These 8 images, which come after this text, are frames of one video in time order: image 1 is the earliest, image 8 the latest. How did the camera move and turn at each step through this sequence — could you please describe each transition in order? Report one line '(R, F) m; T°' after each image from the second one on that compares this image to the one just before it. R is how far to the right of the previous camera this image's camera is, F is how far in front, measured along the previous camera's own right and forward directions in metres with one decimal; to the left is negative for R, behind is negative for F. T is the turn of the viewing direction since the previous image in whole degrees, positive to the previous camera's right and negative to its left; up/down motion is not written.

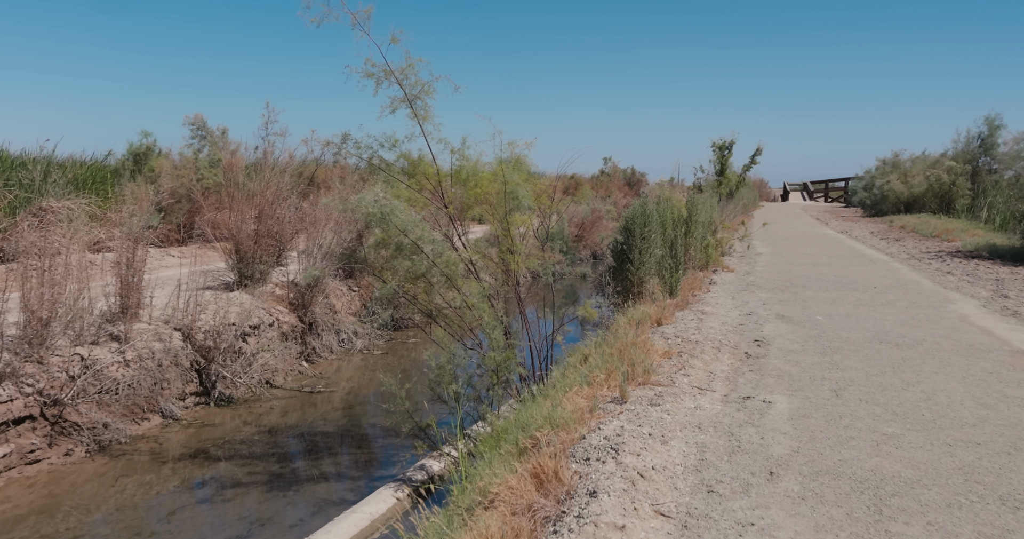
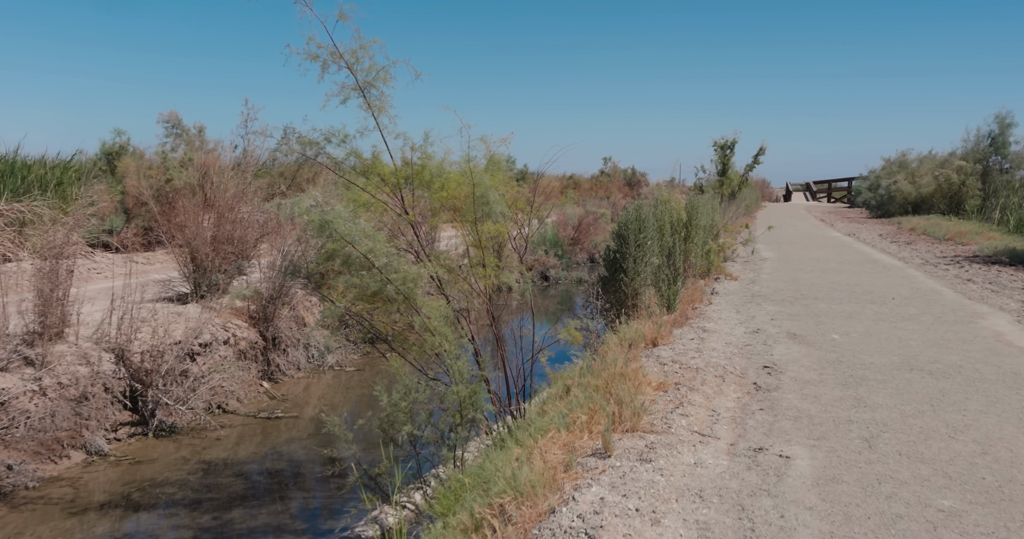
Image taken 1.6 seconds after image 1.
(+0.3, +1.1) m; 0°
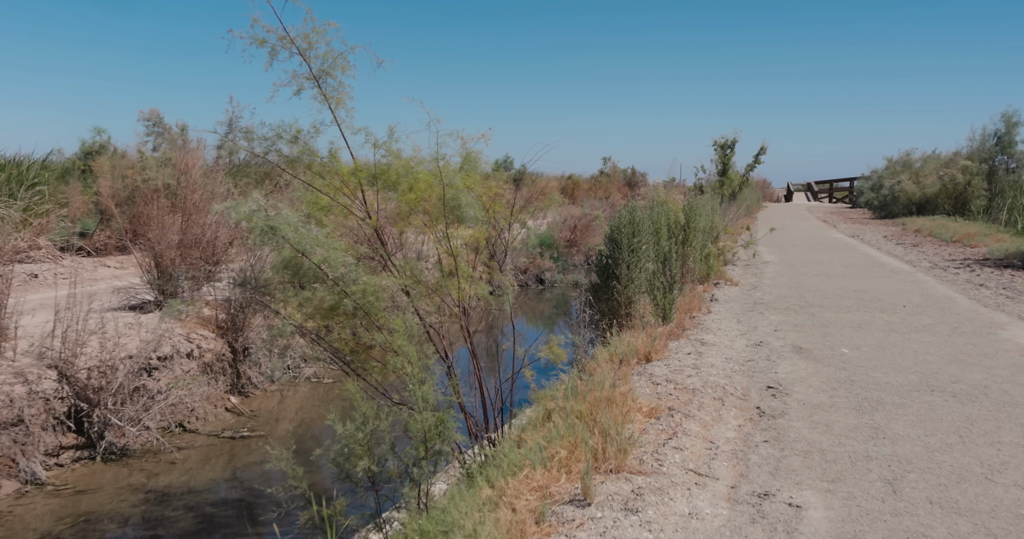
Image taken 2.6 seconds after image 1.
(+0.2, +0.7) m; 0°
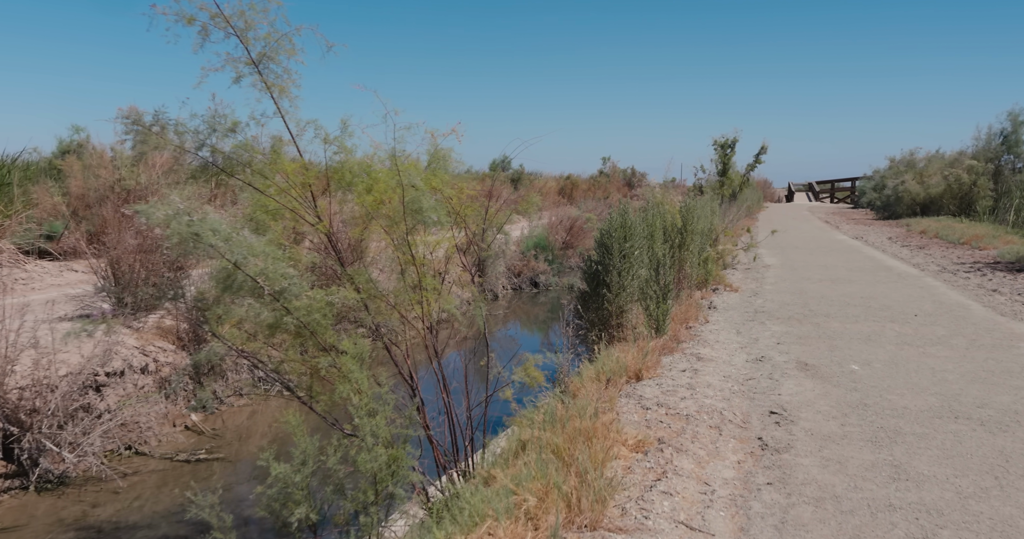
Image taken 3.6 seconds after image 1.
(+0.2, +0.7) m; 0°
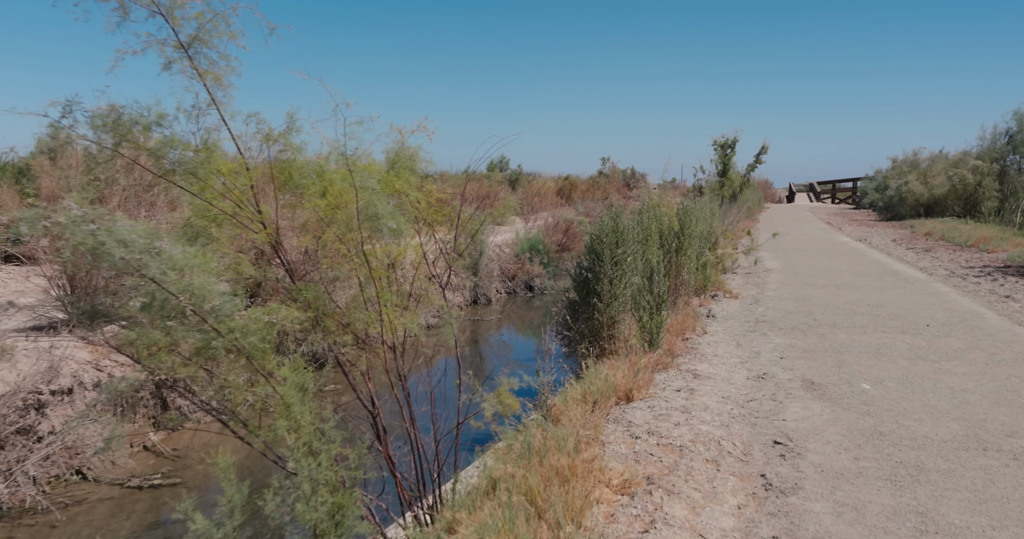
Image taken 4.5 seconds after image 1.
(+0.2, +0.6) m; 0°
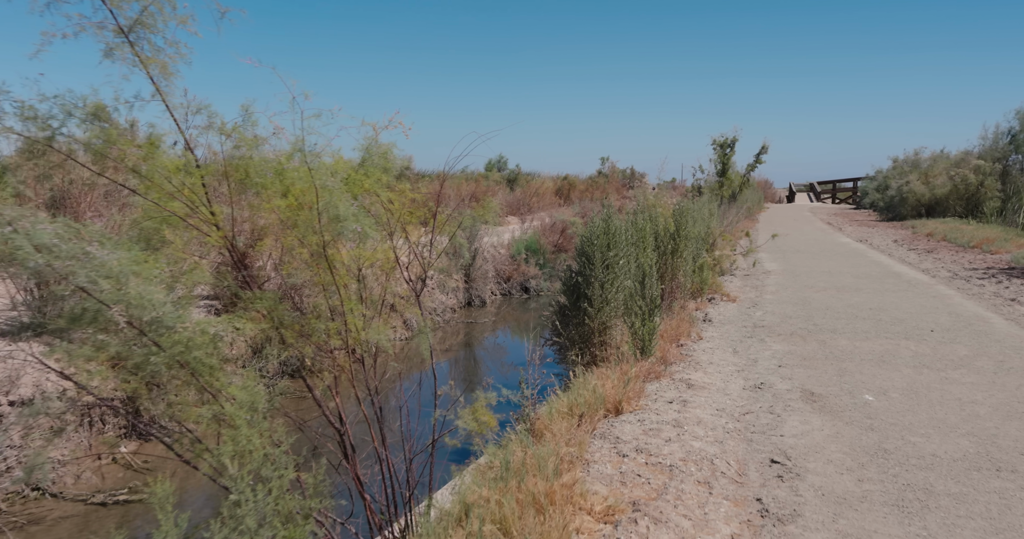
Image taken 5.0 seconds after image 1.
(+0.2, +0.4) m; 0°
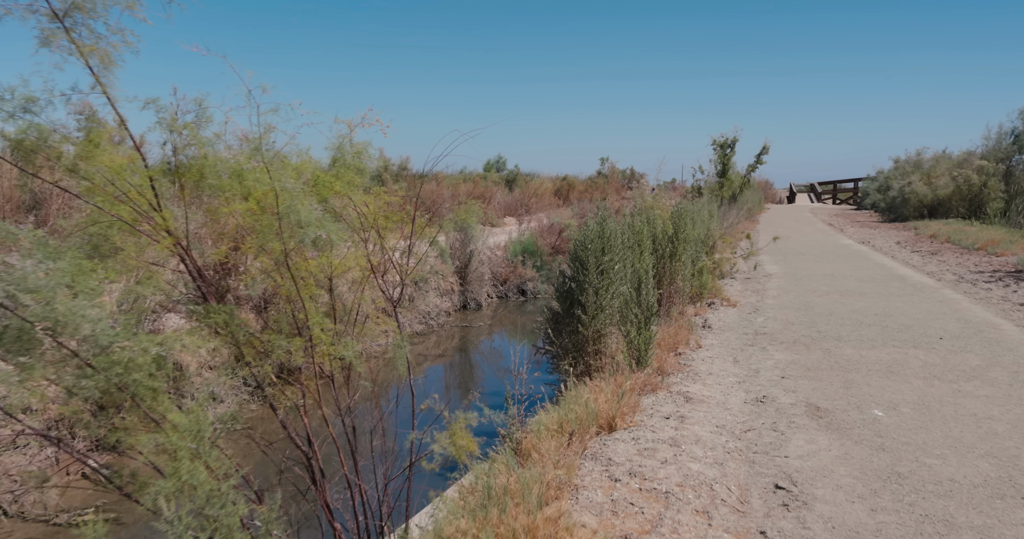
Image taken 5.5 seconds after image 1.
(+0.1, +0.4) m; 0°
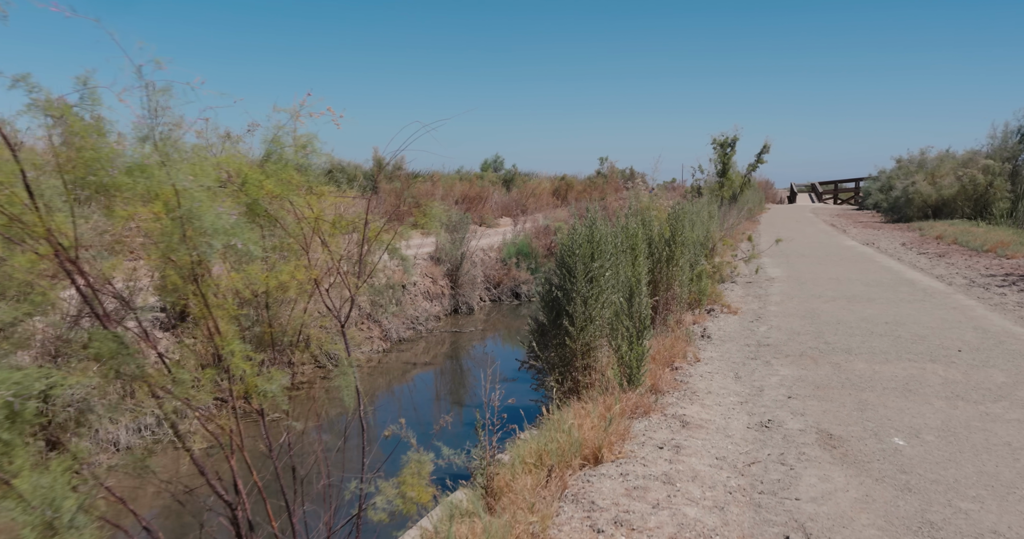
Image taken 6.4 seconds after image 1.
(+0.2, +0.7) m; 0°
